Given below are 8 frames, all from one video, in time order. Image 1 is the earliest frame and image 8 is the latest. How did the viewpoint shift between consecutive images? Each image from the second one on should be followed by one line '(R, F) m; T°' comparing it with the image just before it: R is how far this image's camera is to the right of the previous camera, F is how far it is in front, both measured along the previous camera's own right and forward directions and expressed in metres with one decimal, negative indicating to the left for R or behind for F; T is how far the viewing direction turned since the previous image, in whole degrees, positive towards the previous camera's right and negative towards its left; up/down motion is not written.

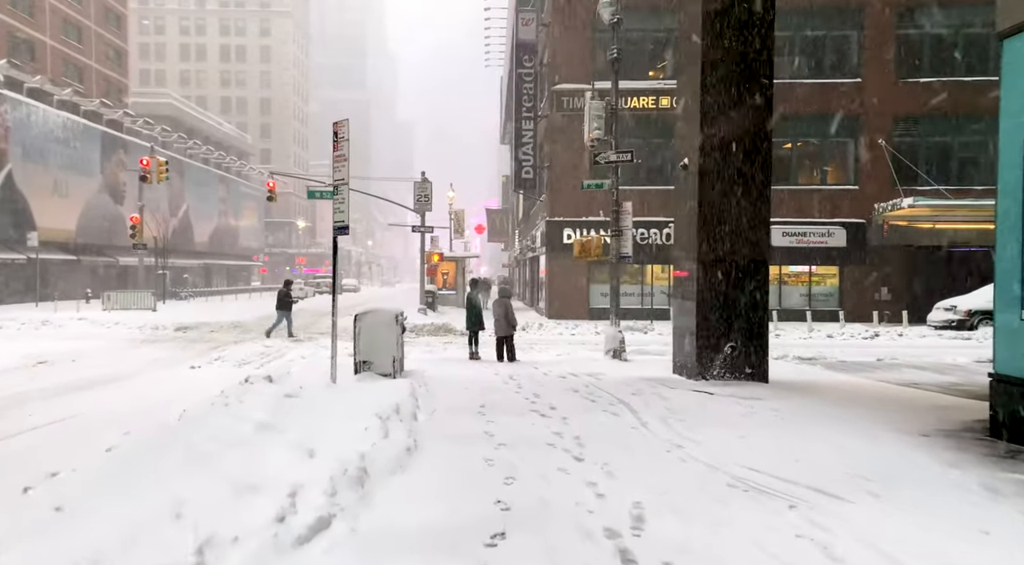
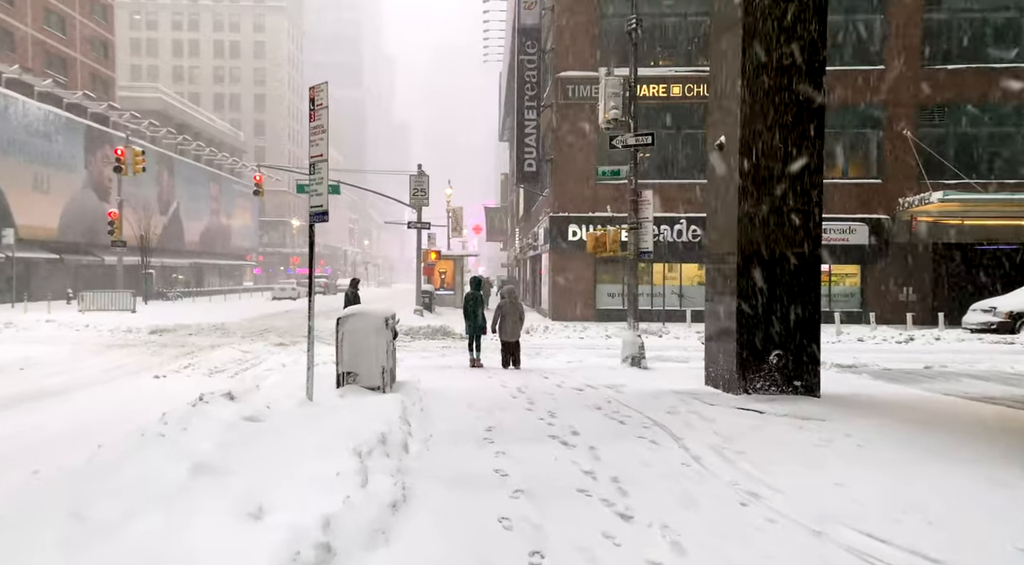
(-0.2, +1.9) m; 0°
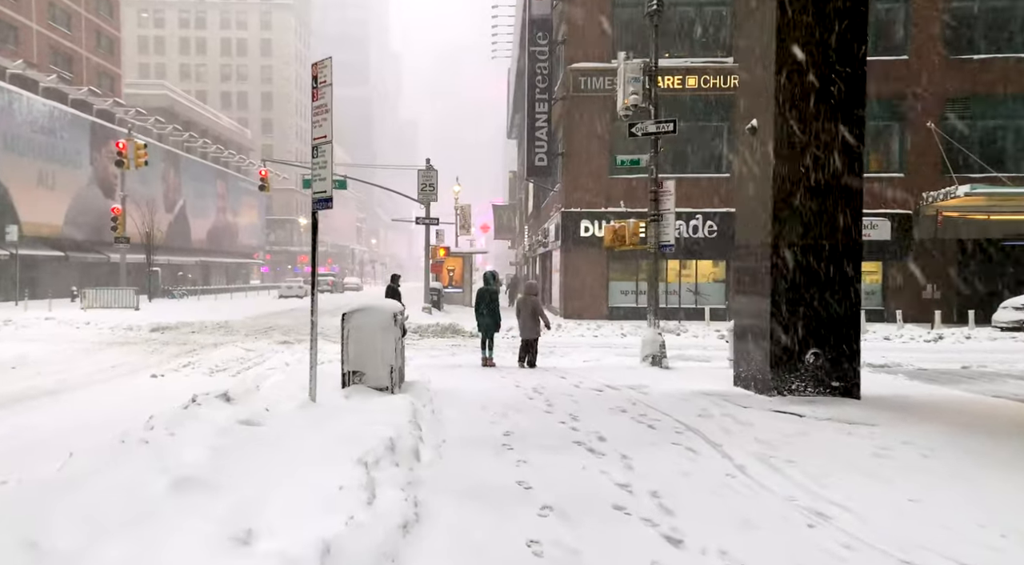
(-0.1, +0.7) m; 0°
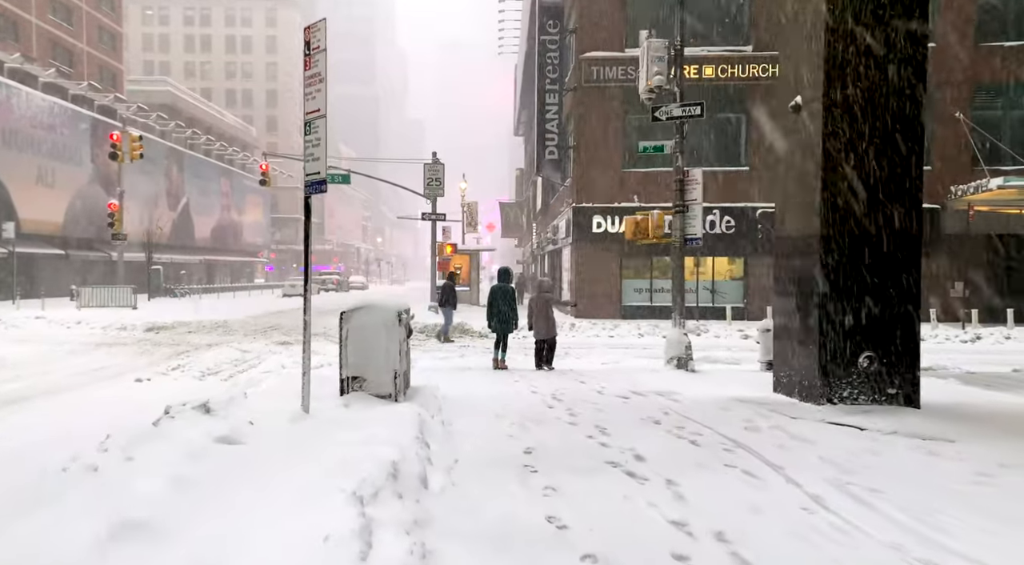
(-0.1, +1.1) m; 0°
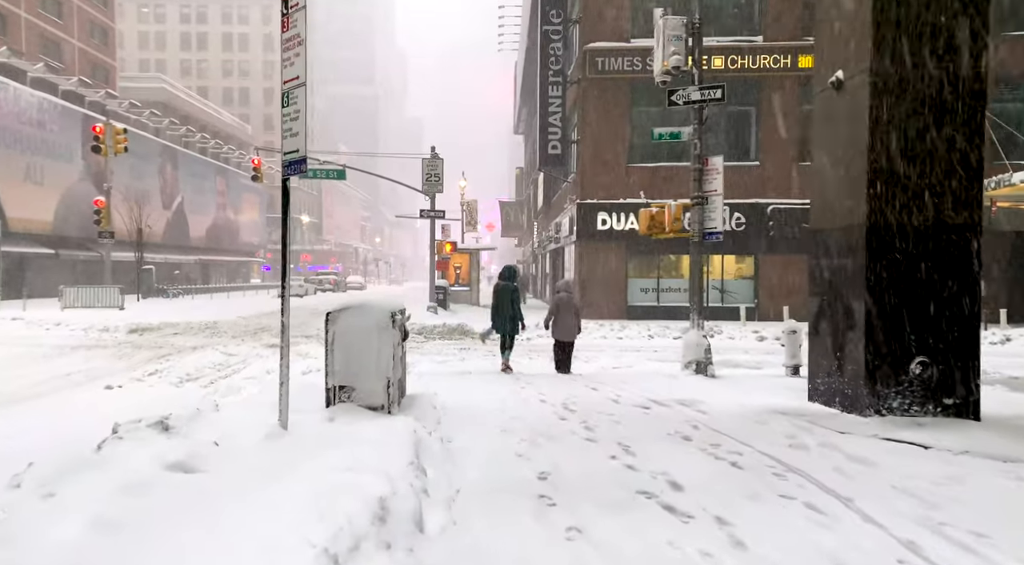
(-0.1, +1.0) m; 0°
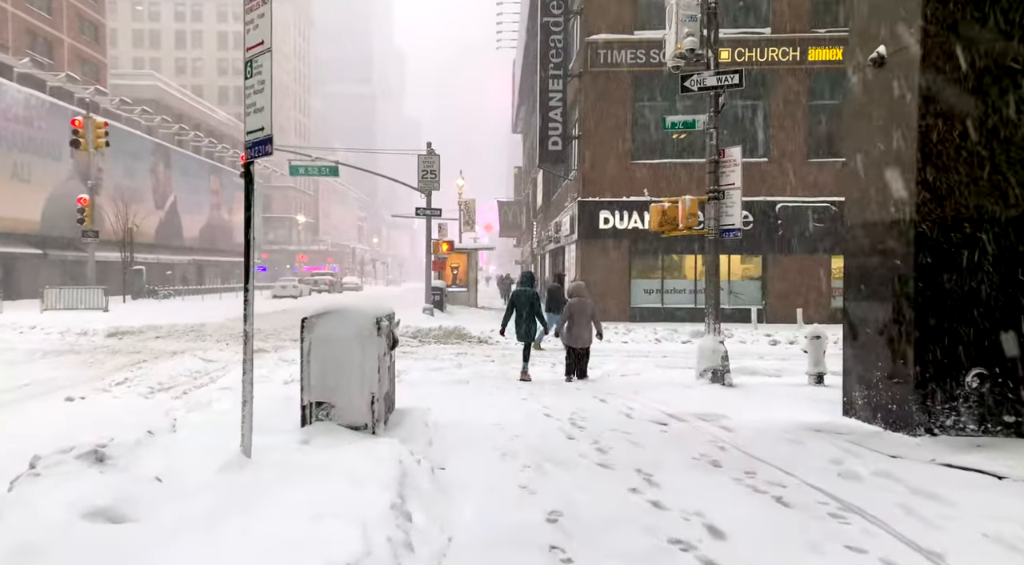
(0.0, +1.0) m; 0°
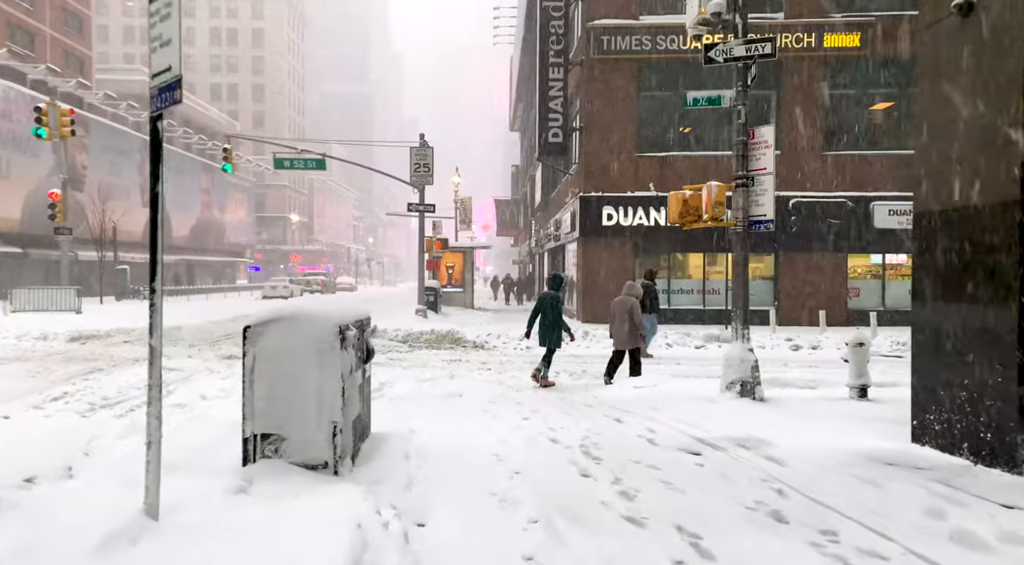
(0.0, +1.5) m; 0°
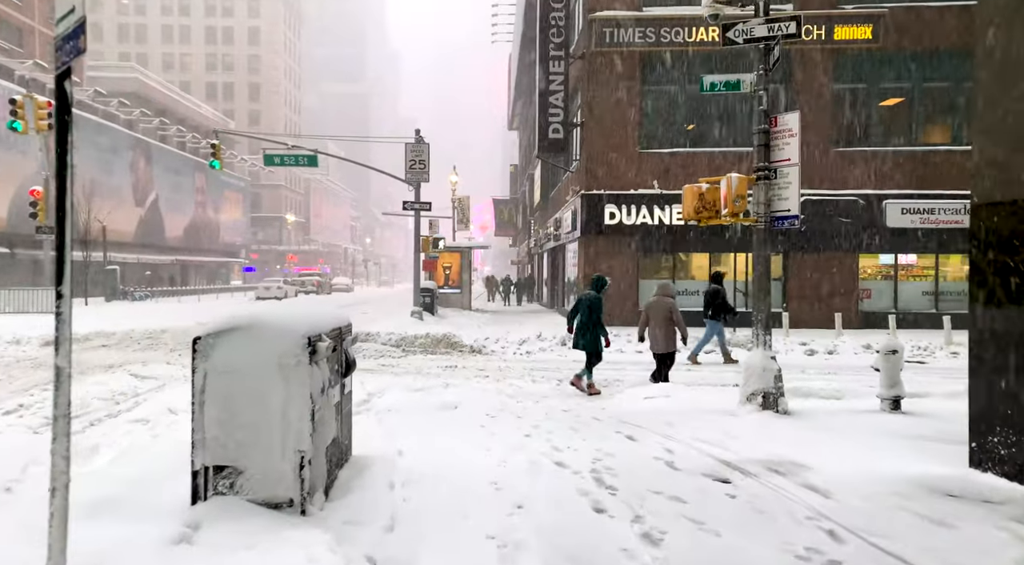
(0.0, +0.9) m; 0°
